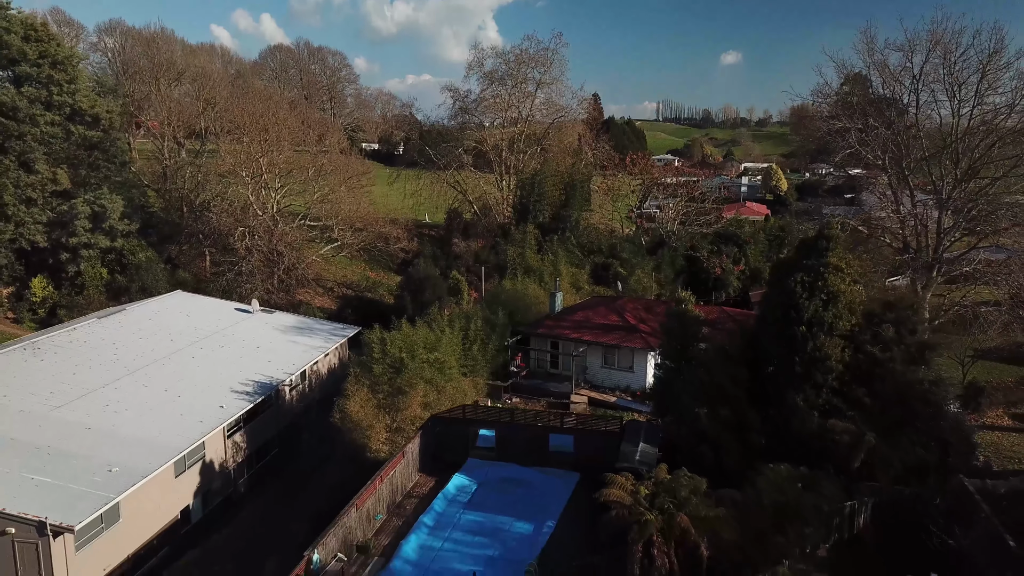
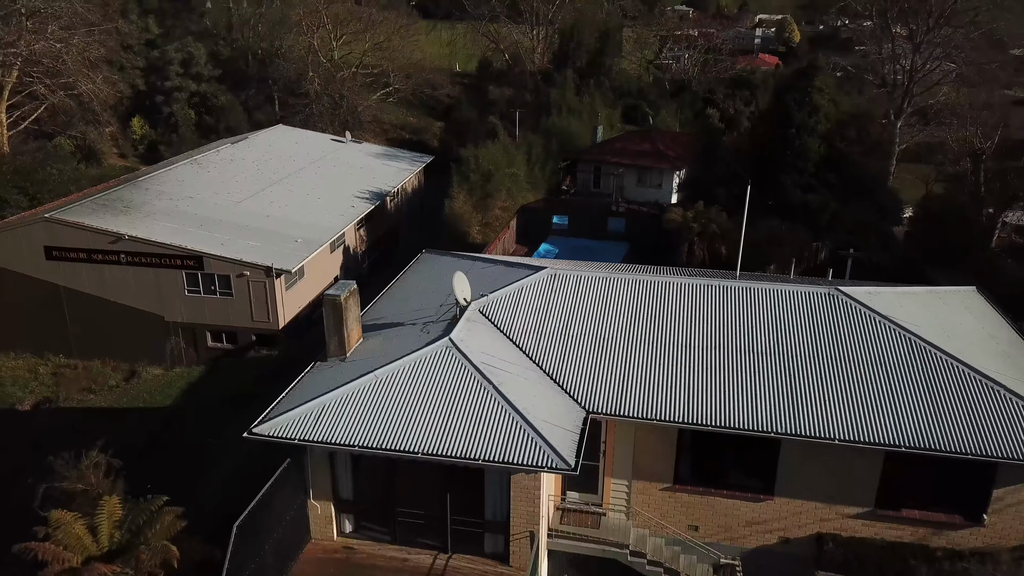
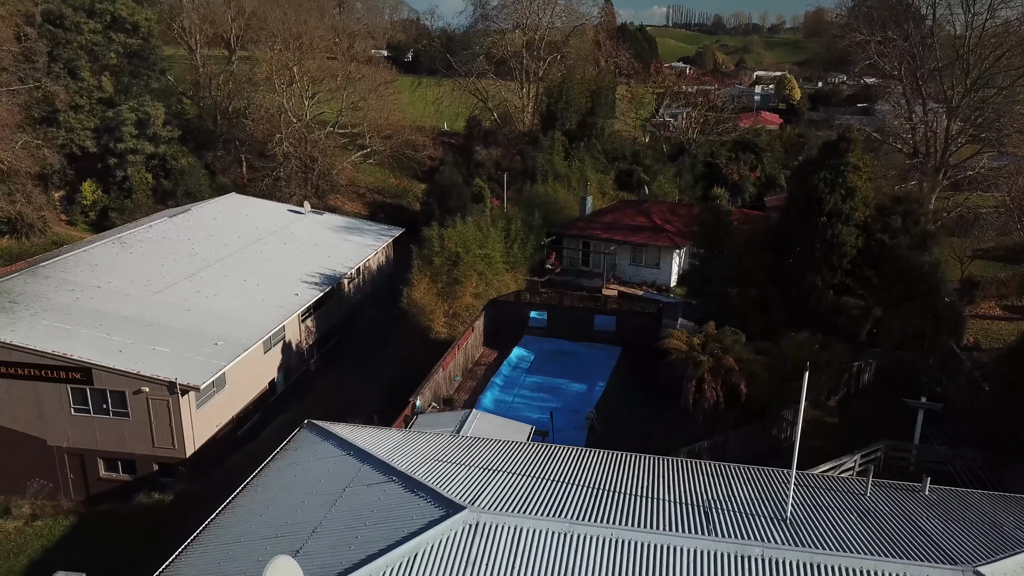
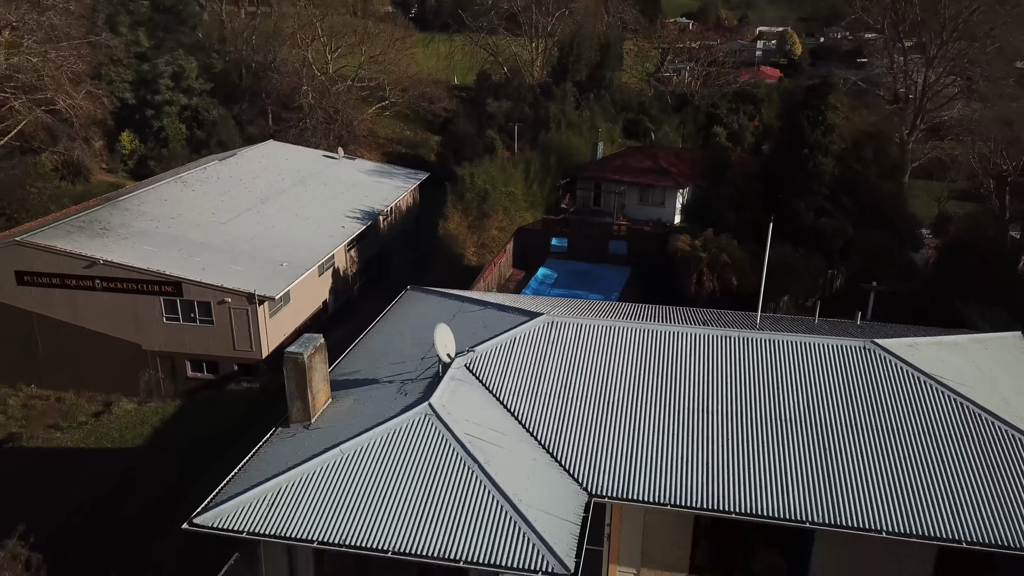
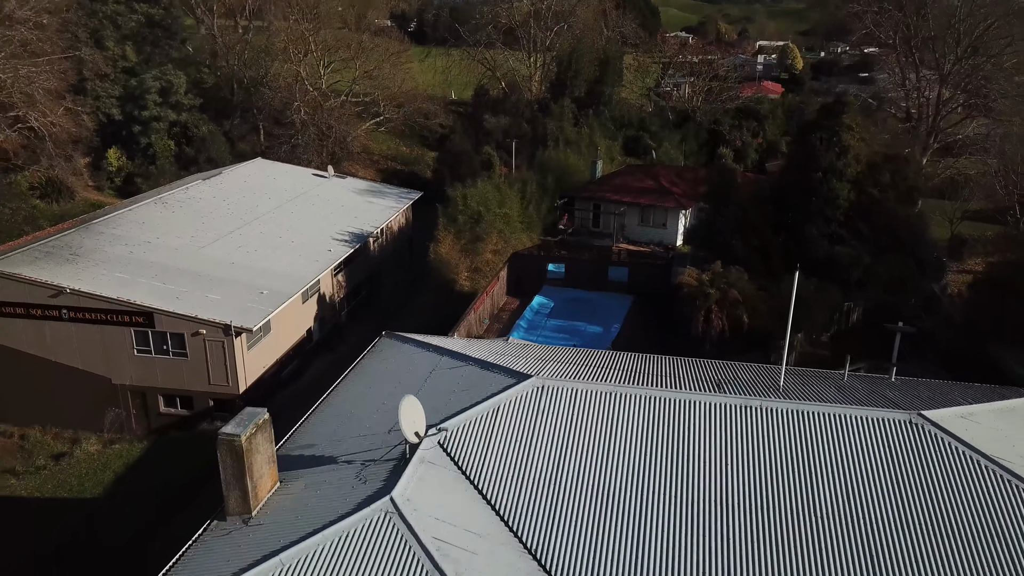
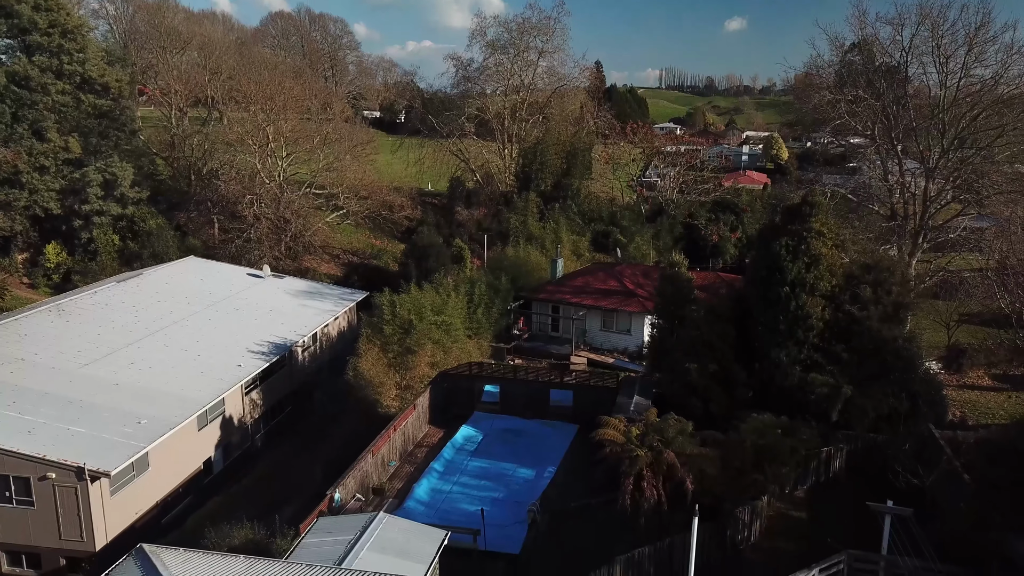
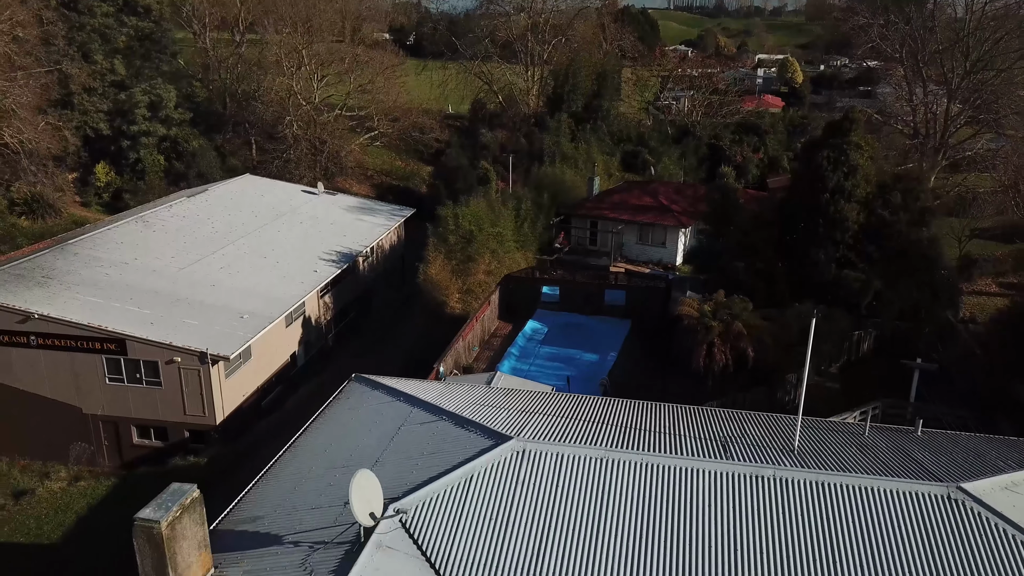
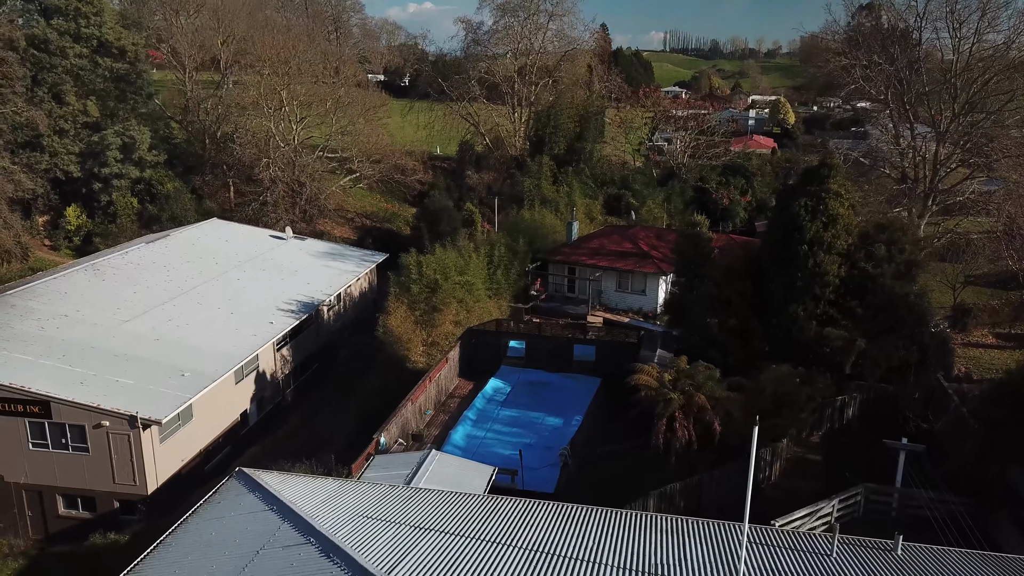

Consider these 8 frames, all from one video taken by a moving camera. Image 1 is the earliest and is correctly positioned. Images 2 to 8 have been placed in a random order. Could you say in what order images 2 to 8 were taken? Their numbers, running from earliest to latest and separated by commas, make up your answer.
6, 8, 3, 7, 5, 4, 2
